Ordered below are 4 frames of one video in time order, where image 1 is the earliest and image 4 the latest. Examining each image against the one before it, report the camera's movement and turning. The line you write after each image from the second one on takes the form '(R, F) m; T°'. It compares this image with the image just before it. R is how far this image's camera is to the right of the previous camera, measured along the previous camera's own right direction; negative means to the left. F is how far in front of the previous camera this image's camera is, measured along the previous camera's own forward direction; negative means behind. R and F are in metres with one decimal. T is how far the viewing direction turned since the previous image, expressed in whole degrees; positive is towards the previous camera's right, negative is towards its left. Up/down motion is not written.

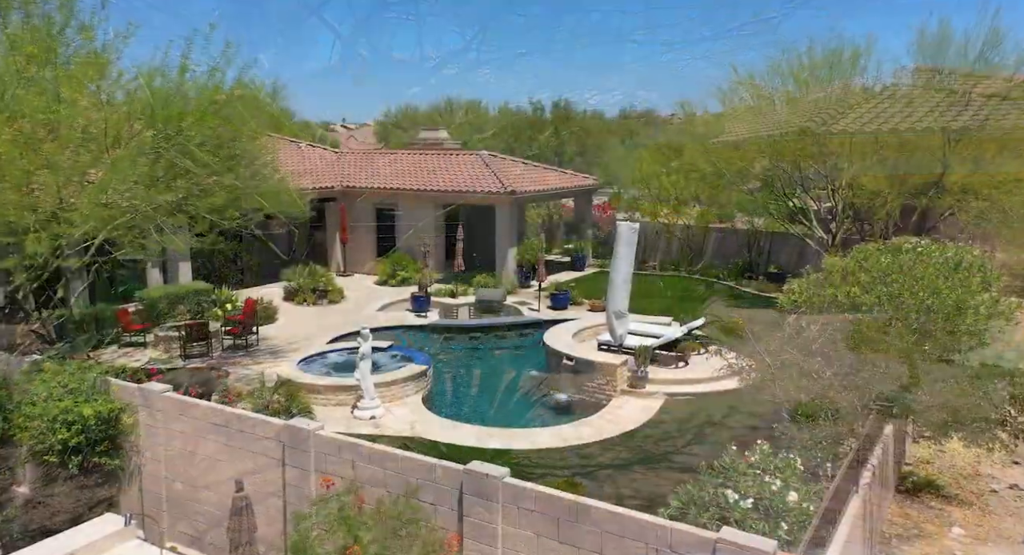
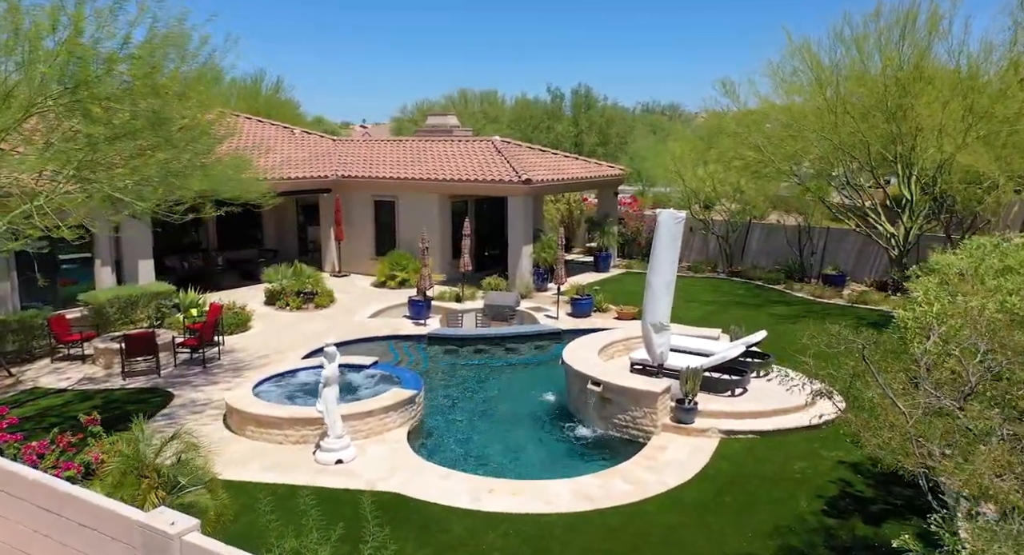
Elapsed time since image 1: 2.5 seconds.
(+0.1, +3.2) m; -2°
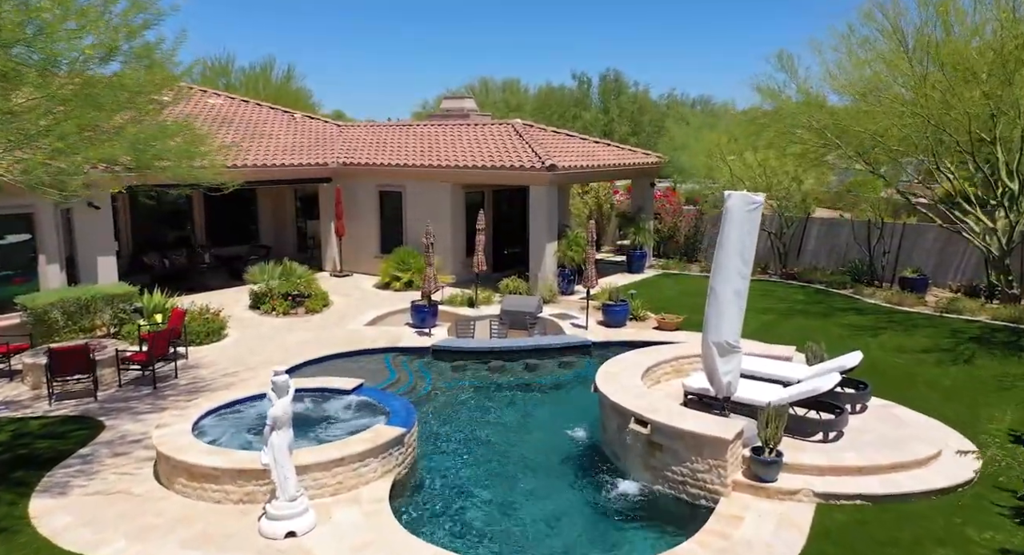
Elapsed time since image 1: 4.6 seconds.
(+0.1, +2.9) m; -2°
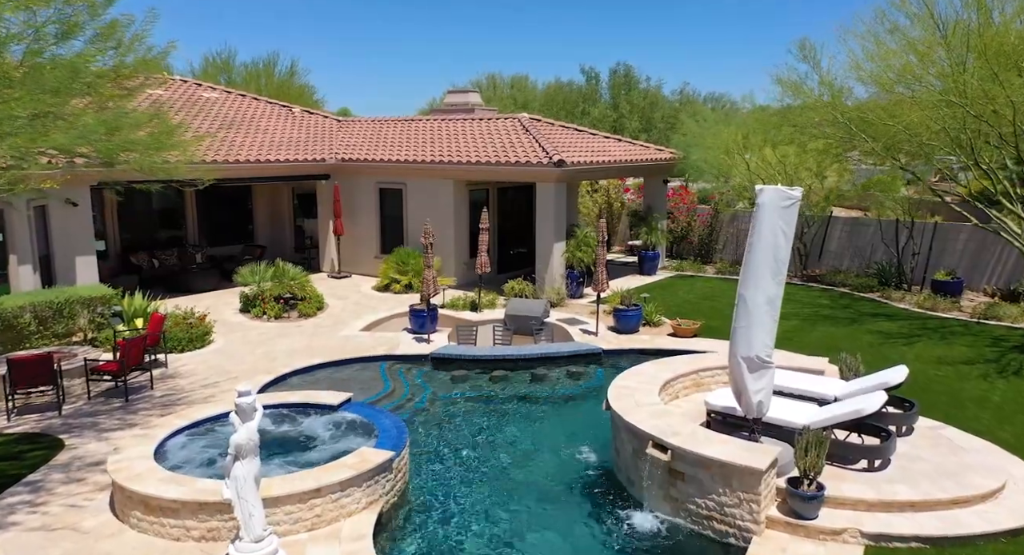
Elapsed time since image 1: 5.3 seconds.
(+0.1, +1.0) m; -1°
